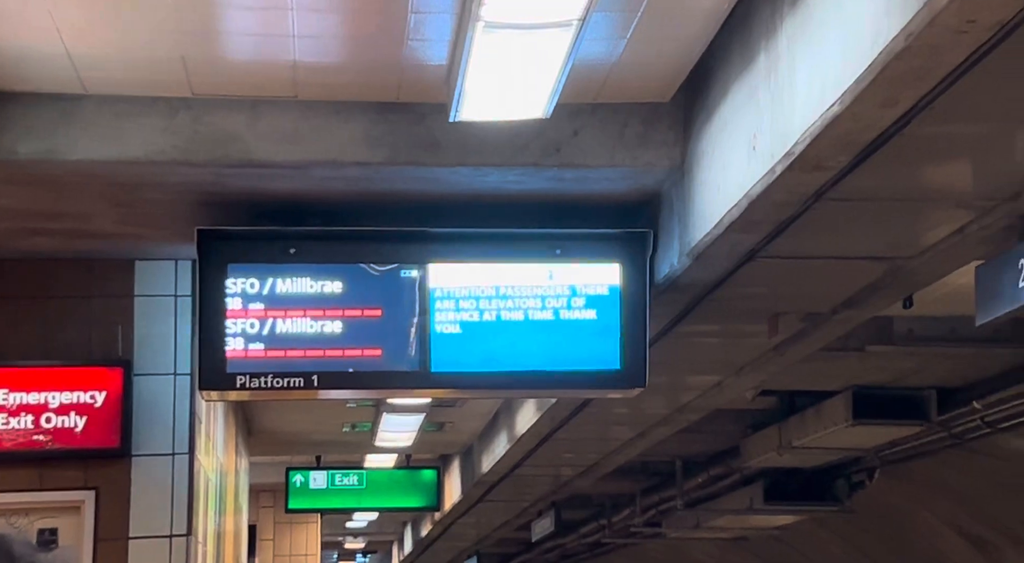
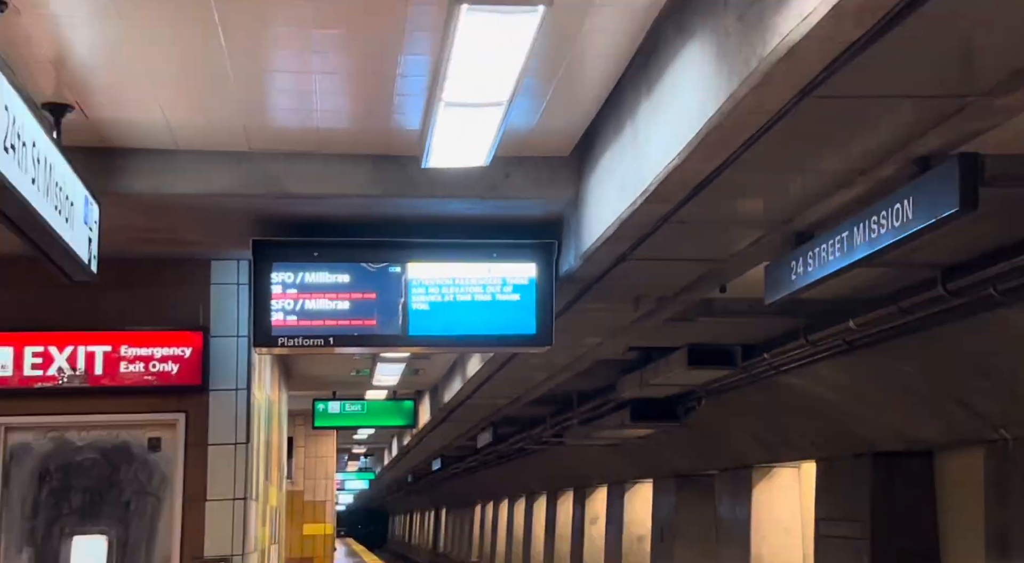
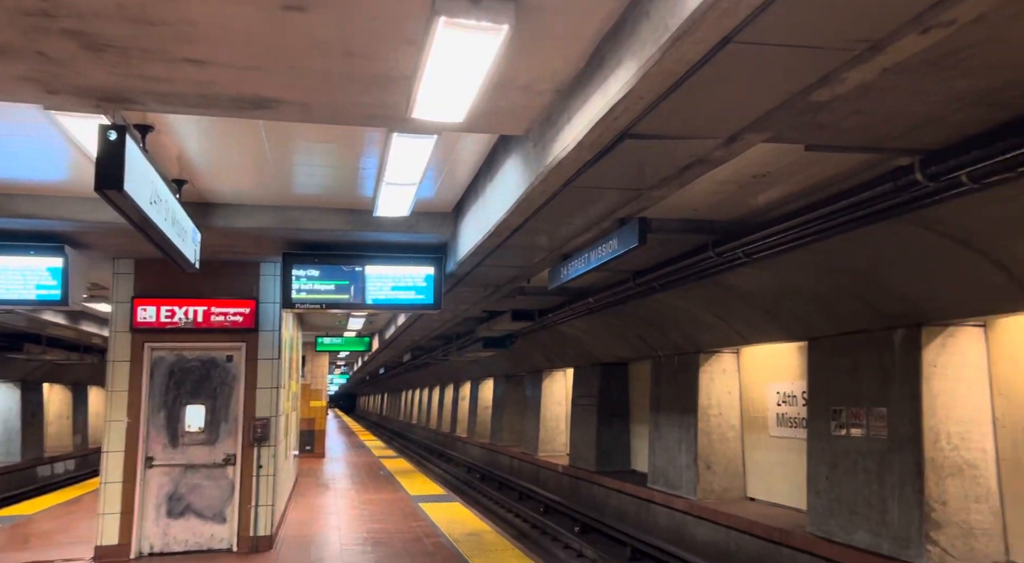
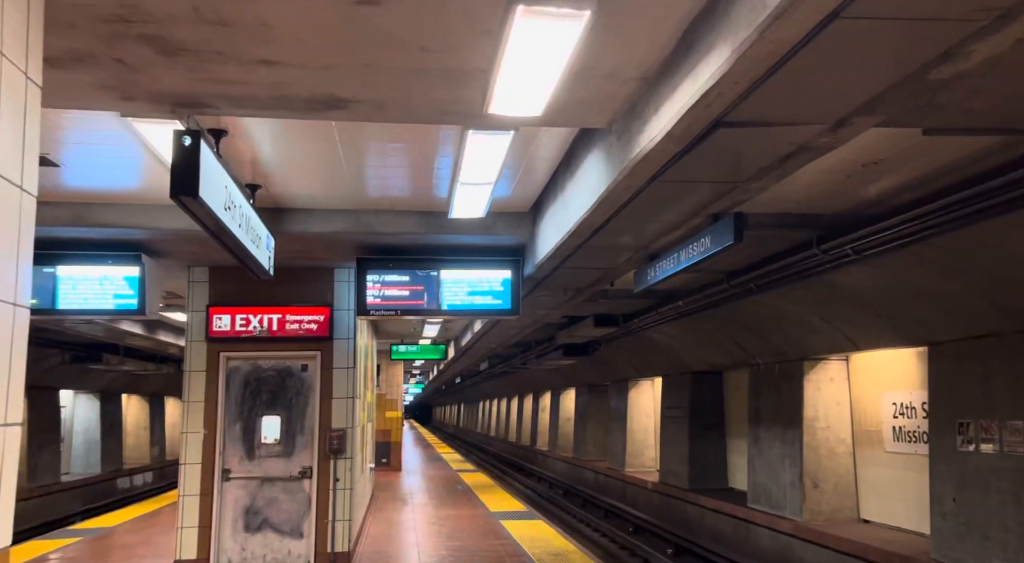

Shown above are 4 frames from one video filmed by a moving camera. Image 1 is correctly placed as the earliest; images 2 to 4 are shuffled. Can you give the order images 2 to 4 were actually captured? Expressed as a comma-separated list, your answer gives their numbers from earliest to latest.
2, 4, 3
